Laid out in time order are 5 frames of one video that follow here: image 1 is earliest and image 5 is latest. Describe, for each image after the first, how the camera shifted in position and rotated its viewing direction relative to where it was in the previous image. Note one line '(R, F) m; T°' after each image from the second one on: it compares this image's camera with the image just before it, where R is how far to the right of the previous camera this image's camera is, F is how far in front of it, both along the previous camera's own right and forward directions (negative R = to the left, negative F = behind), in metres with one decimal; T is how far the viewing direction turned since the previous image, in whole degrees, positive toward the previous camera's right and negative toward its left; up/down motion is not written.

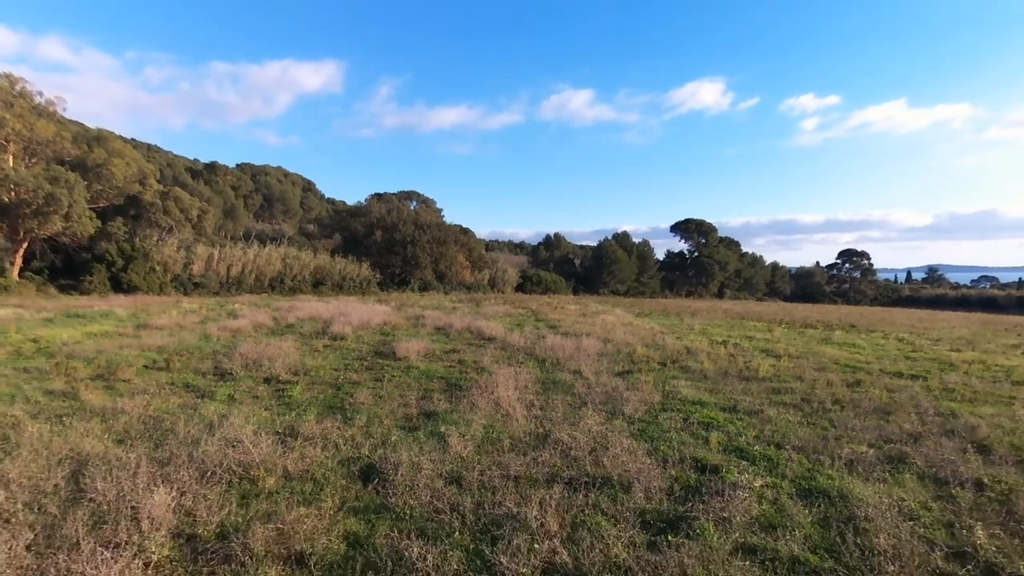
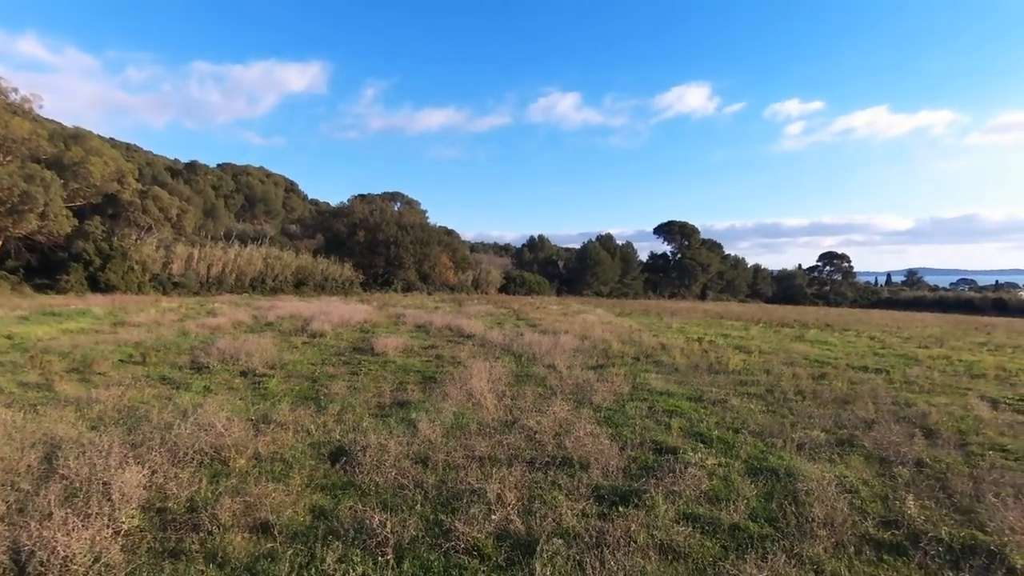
(+0.2, -0.2) m; +1°
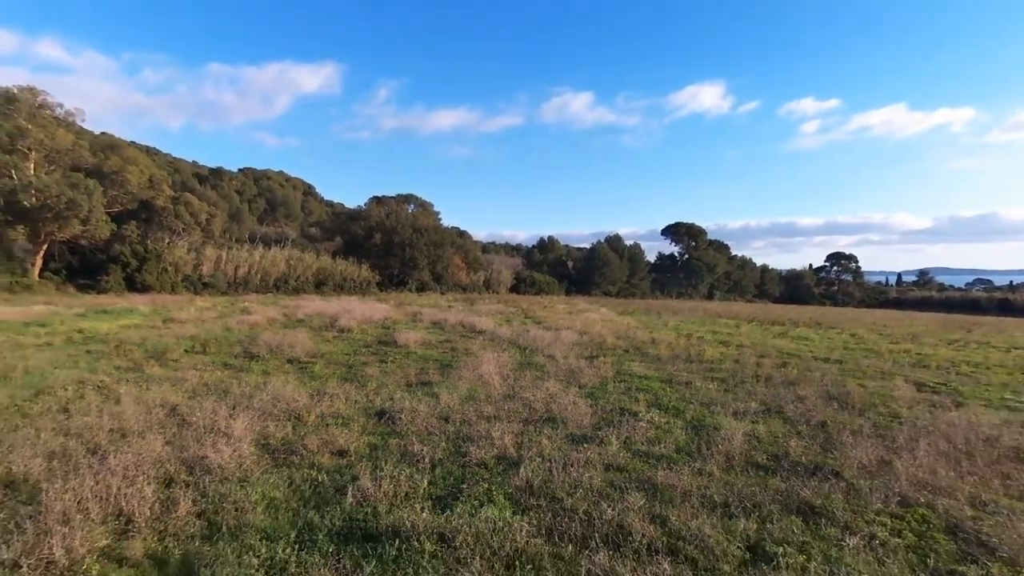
(+0.1, -1.9) m; -1°
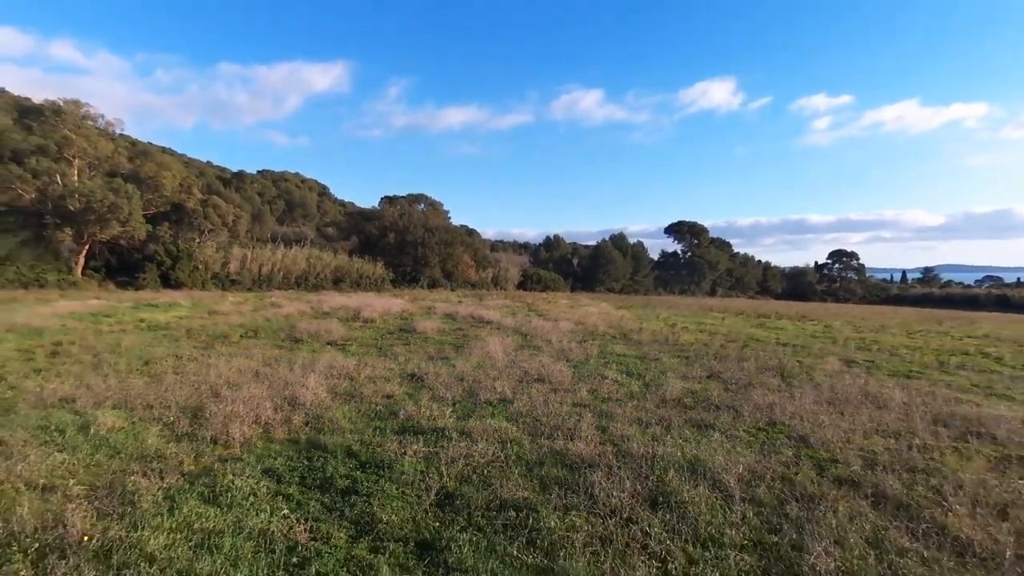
(+0.1, -2.4) m; -1°
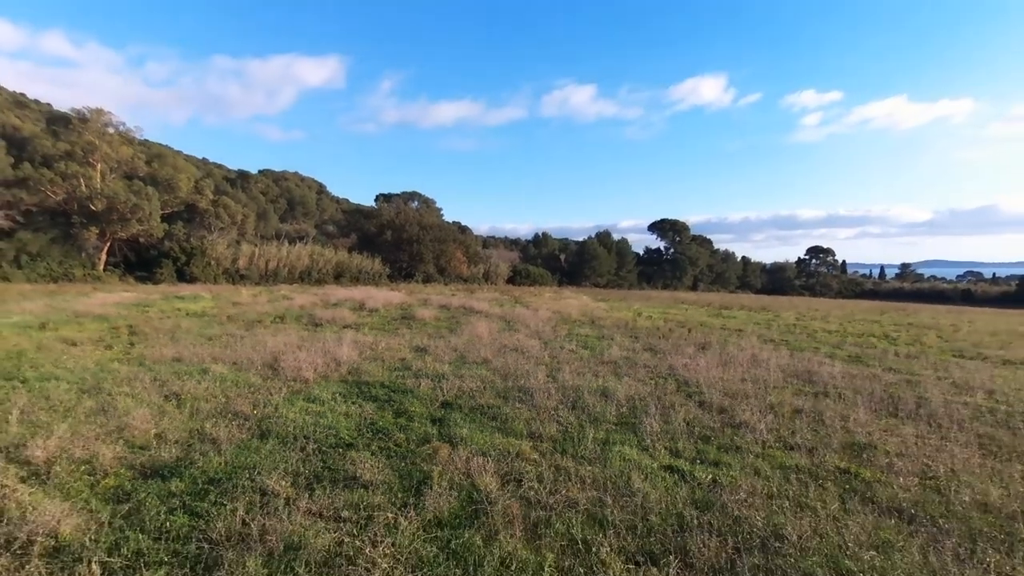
(+0.2, -3.2) m; +1°
